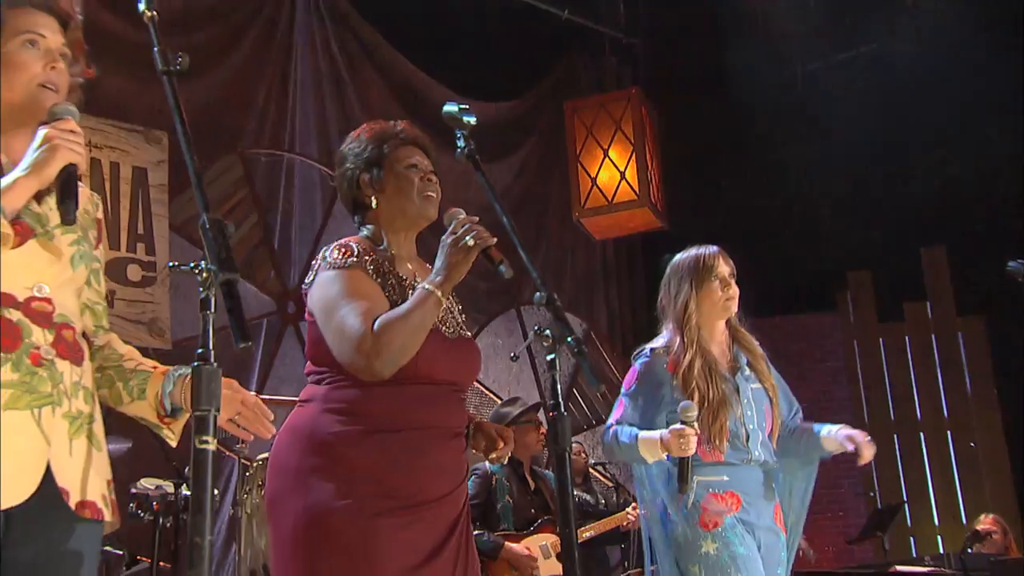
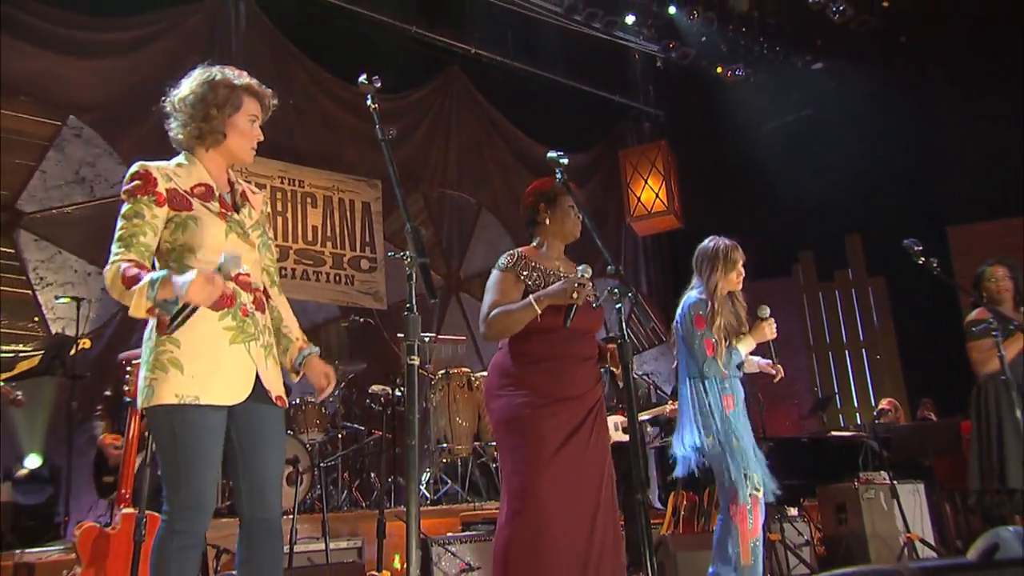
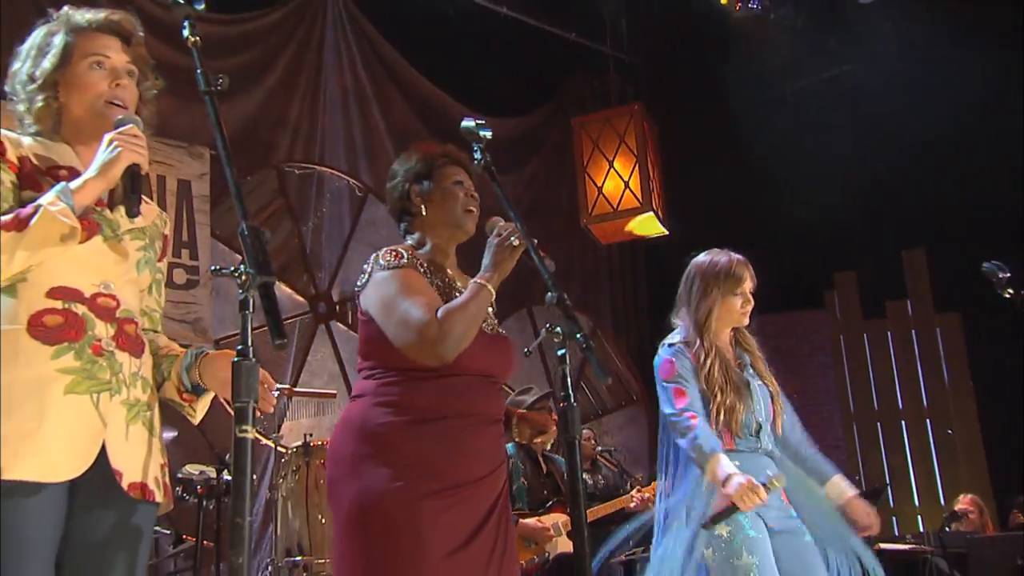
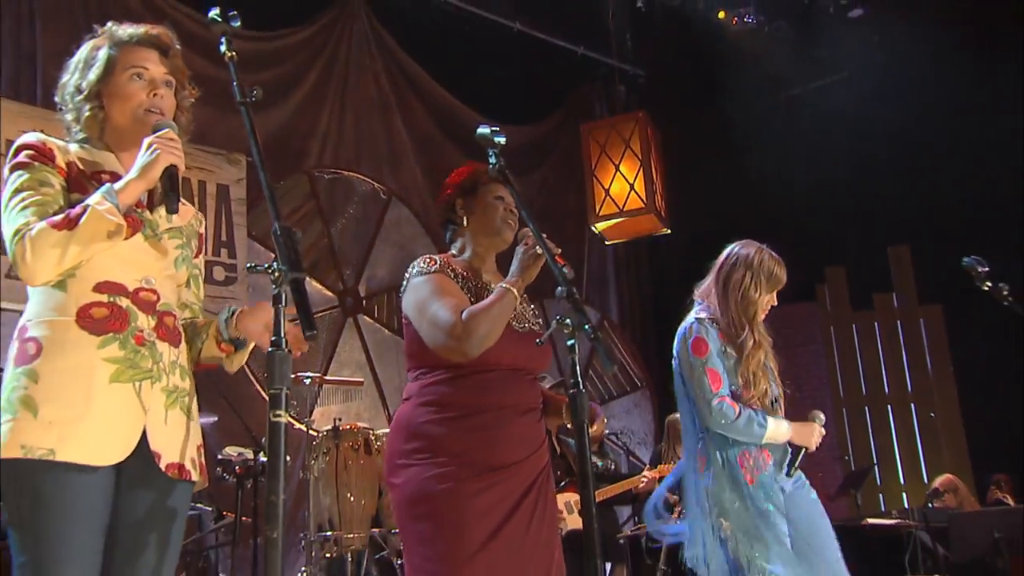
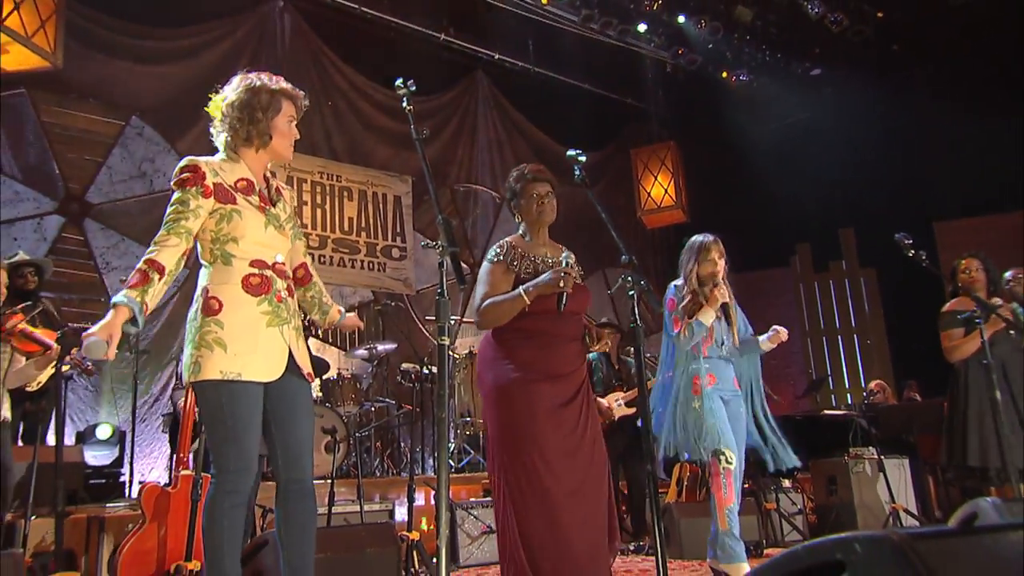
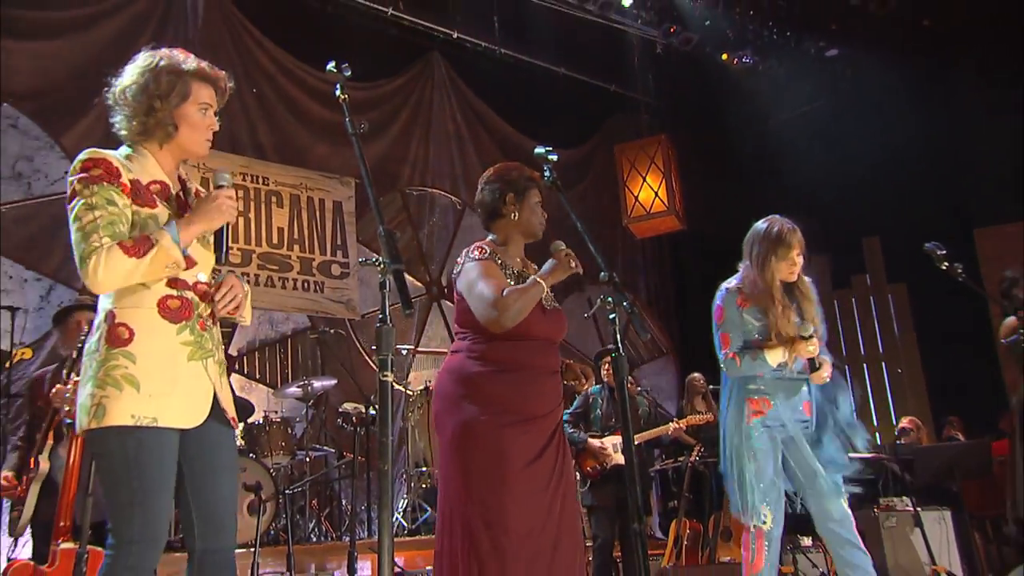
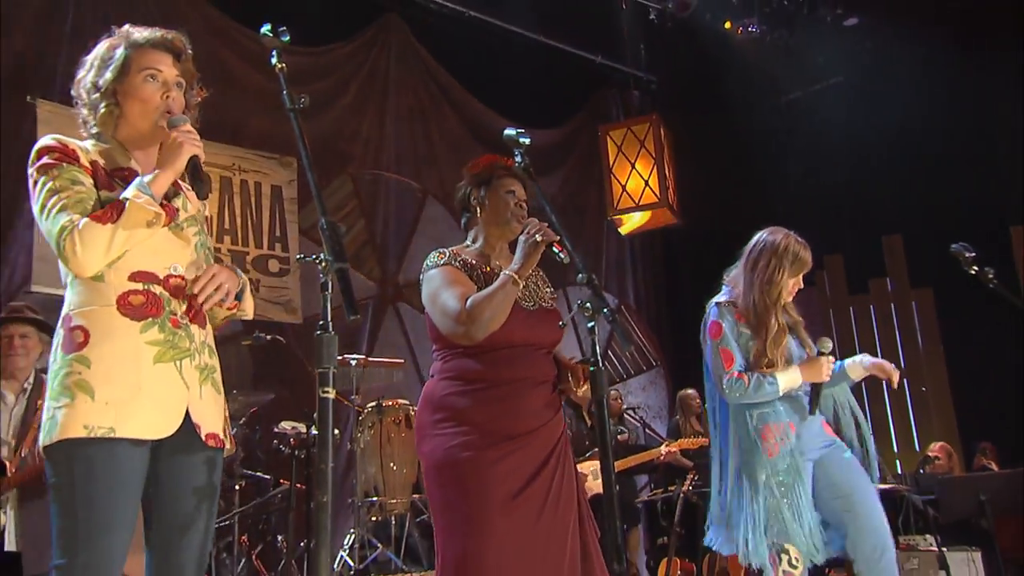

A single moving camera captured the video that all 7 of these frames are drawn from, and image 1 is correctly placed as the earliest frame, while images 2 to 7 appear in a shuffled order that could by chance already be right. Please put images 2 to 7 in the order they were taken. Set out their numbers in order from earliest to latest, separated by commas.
3, 4, 7, 6, 2, 5
